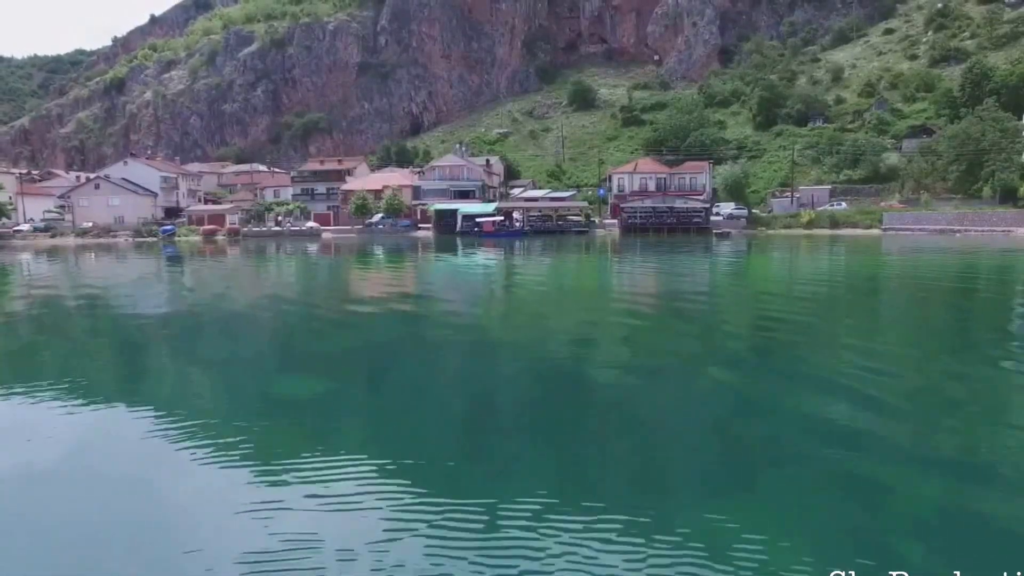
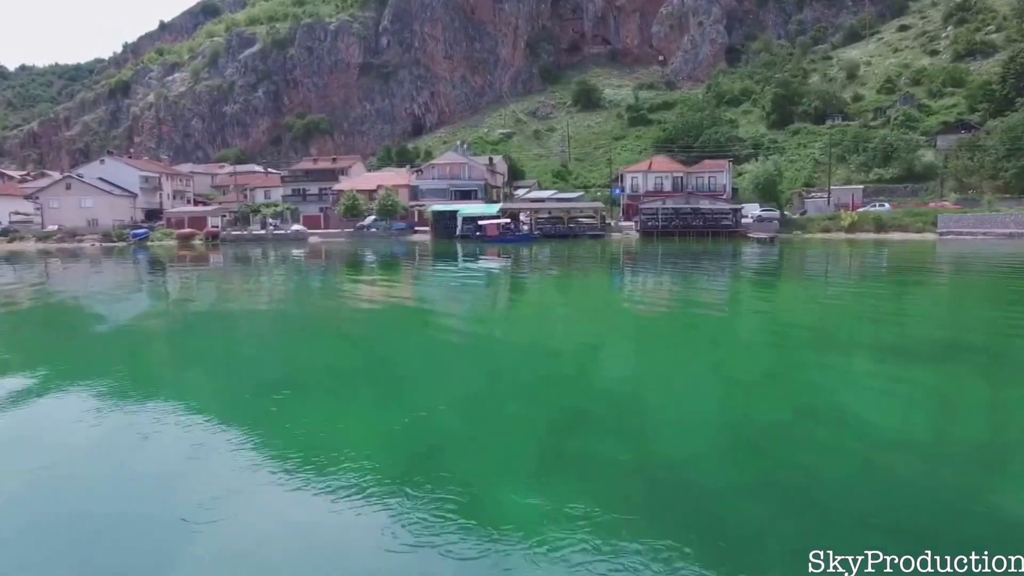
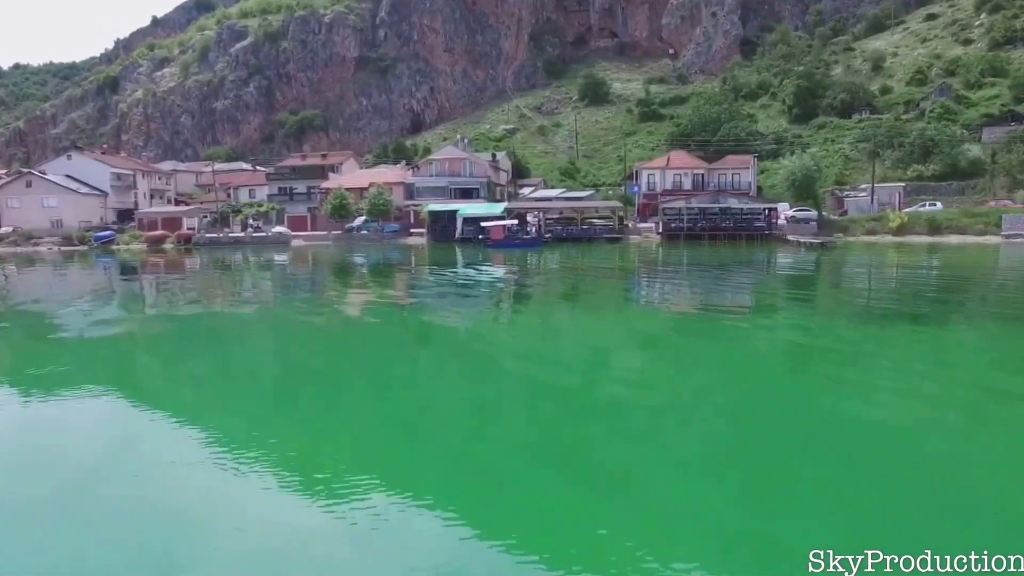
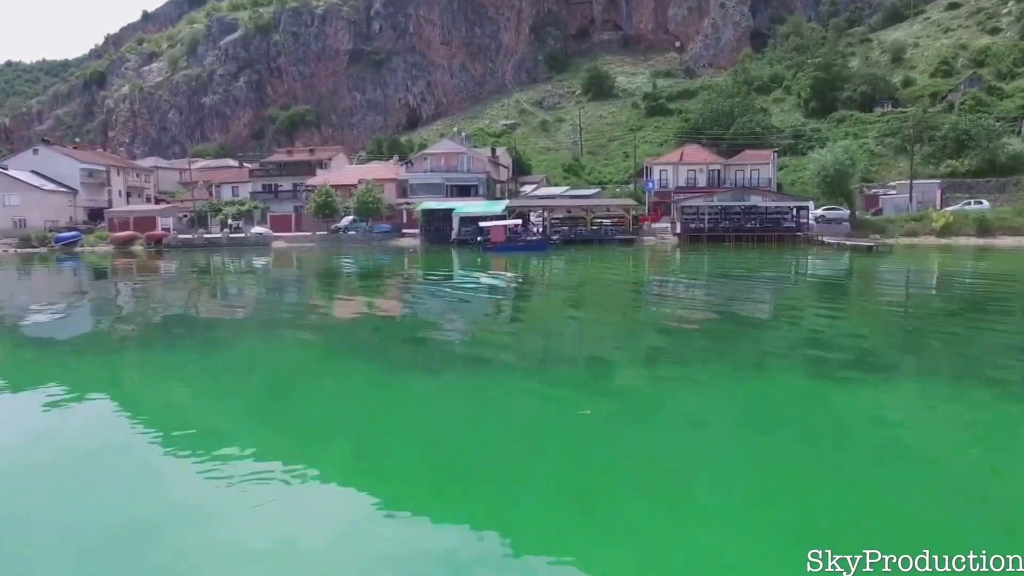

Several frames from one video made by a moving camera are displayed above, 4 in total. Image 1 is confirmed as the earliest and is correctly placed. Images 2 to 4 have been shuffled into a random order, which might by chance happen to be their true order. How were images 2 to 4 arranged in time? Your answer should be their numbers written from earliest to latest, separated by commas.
2, 3, 4
